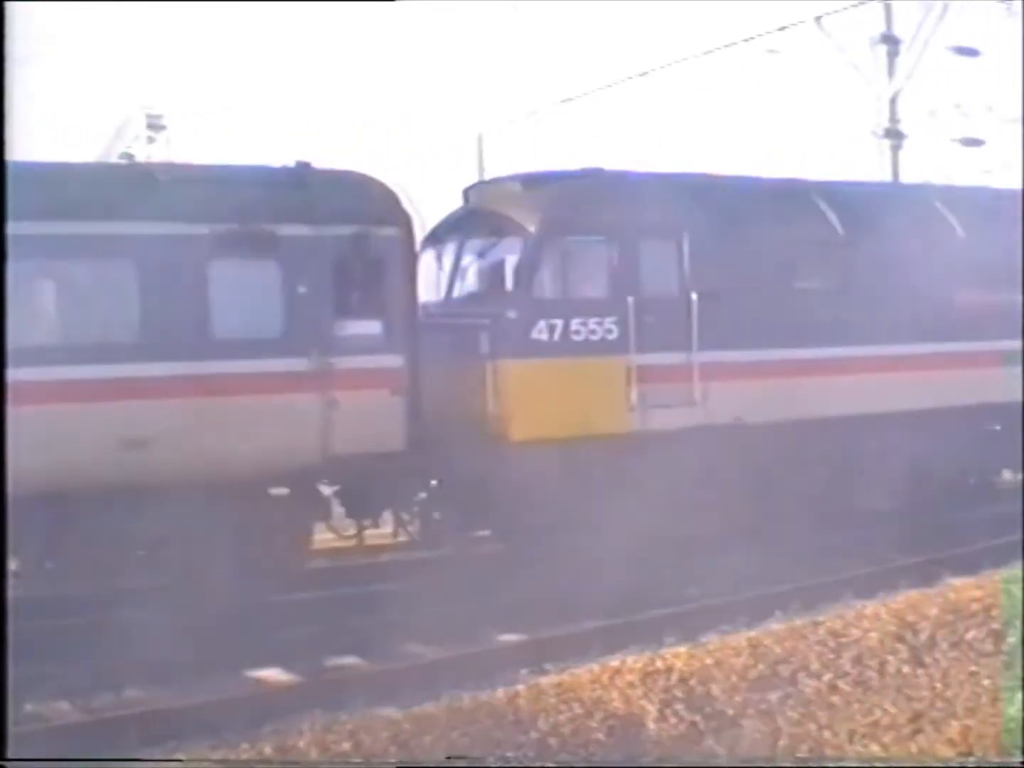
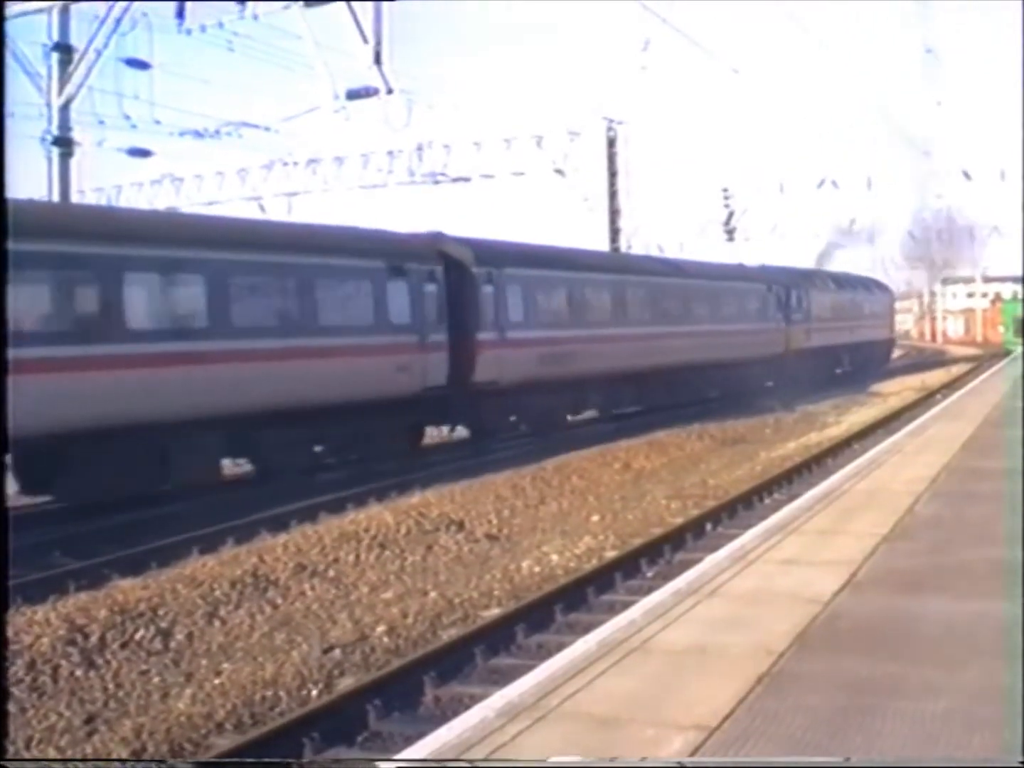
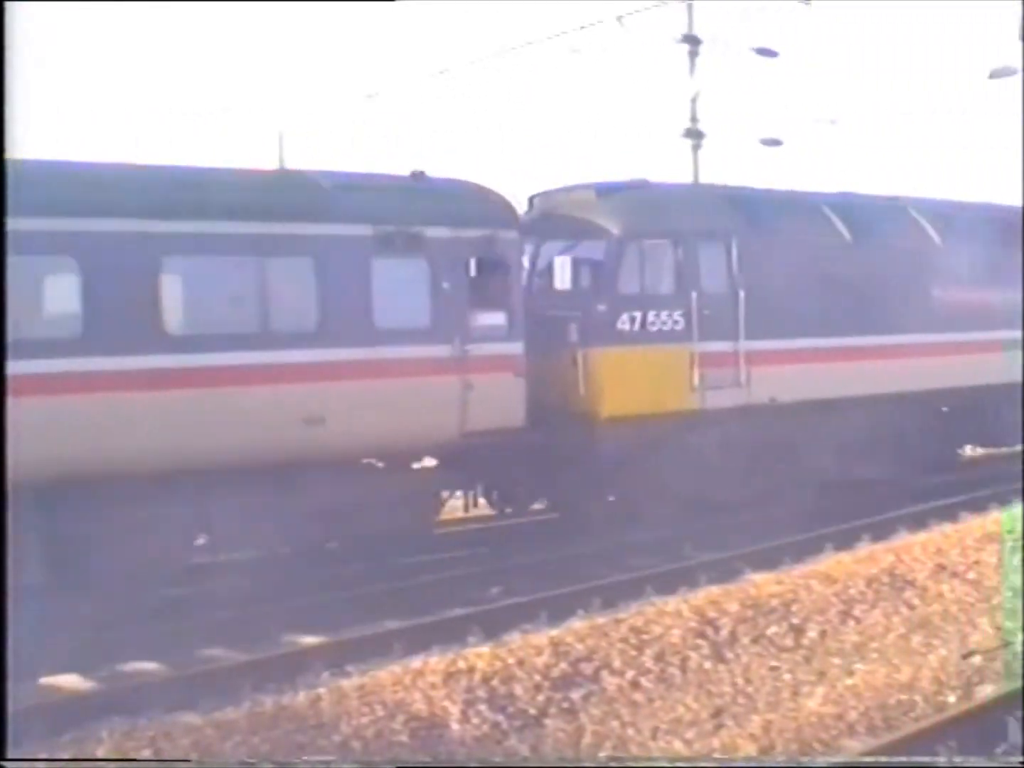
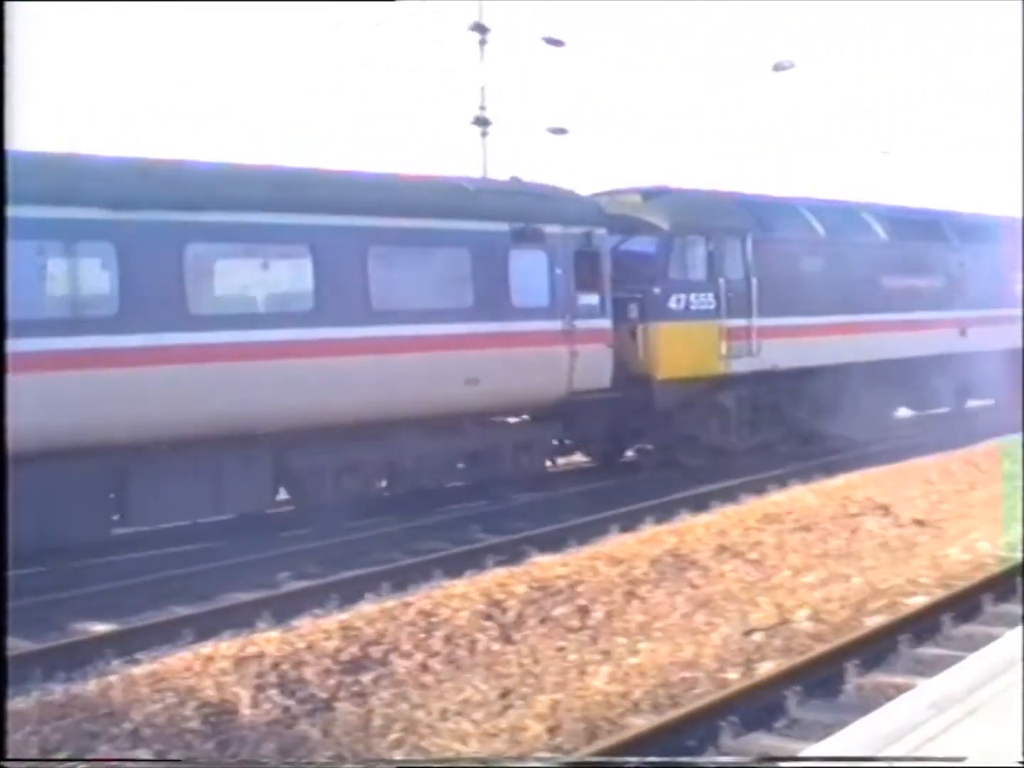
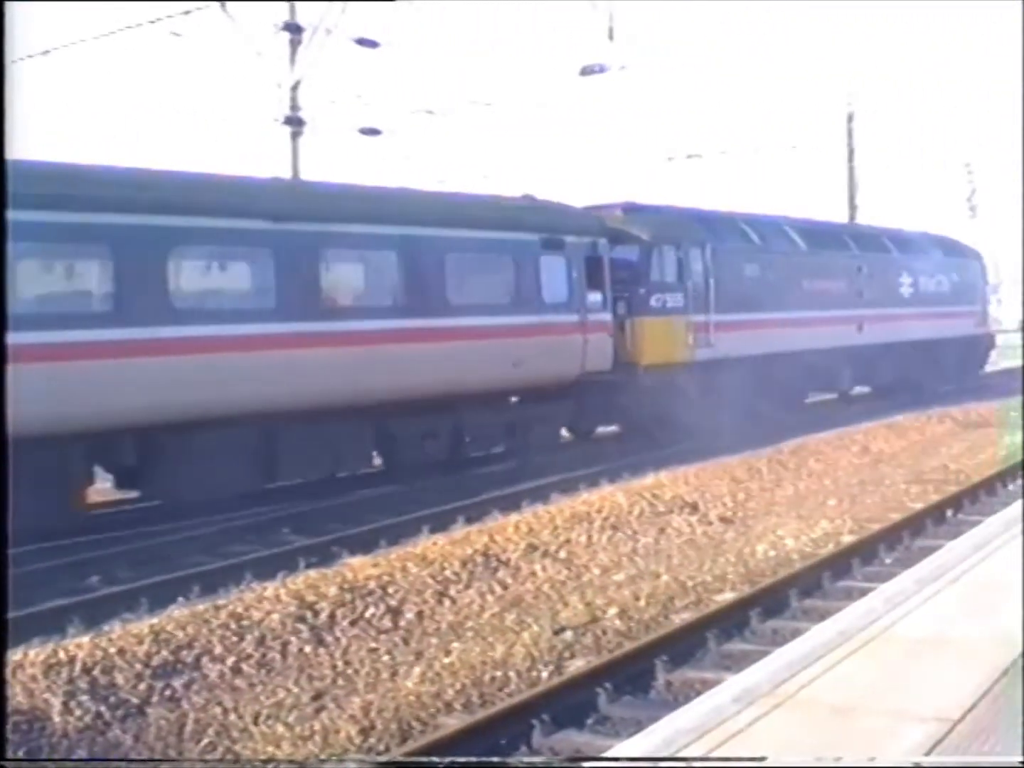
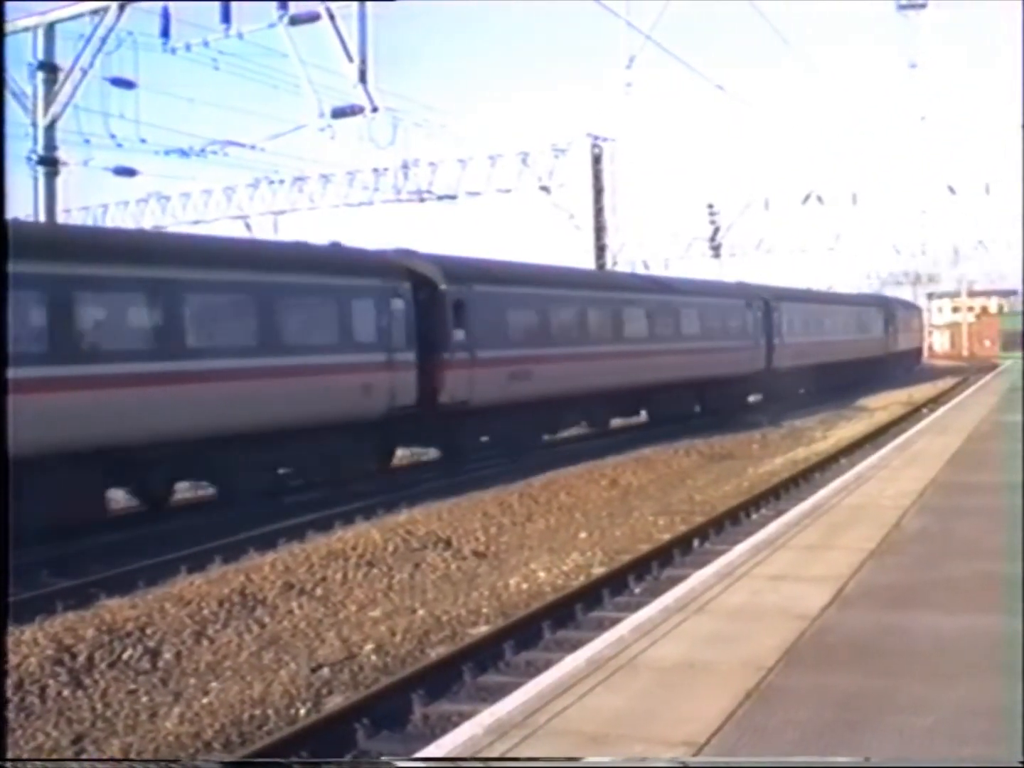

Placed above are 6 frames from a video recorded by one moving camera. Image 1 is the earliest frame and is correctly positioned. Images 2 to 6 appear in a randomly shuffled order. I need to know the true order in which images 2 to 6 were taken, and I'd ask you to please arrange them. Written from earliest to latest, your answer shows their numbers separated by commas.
3, 4, 5, 2, 6
